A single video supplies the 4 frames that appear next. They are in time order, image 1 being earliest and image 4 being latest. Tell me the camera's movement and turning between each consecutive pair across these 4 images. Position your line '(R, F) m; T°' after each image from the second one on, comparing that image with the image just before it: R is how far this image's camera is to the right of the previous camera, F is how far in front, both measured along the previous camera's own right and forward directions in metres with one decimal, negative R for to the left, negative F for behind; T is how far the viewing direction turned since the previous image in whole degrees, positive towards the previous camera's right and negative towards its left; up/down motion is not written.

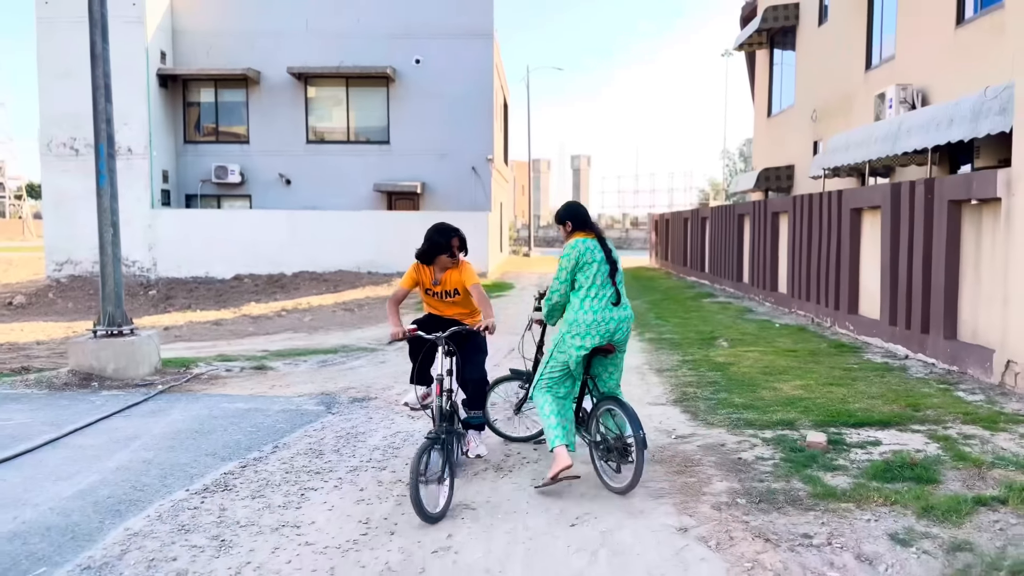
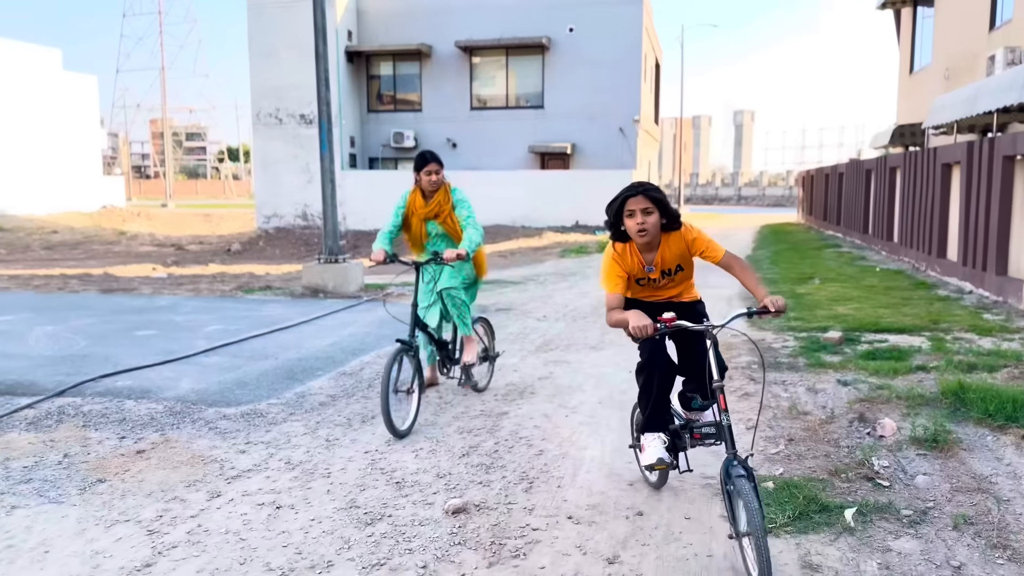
(+0.6, -2.3) m; -11°
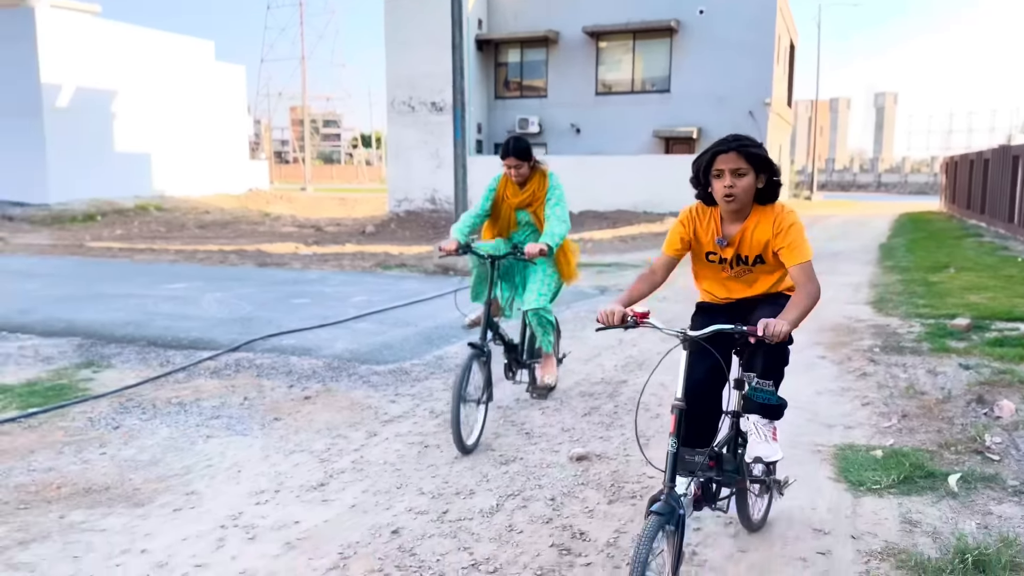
(0.0, -0.4) m; -8°
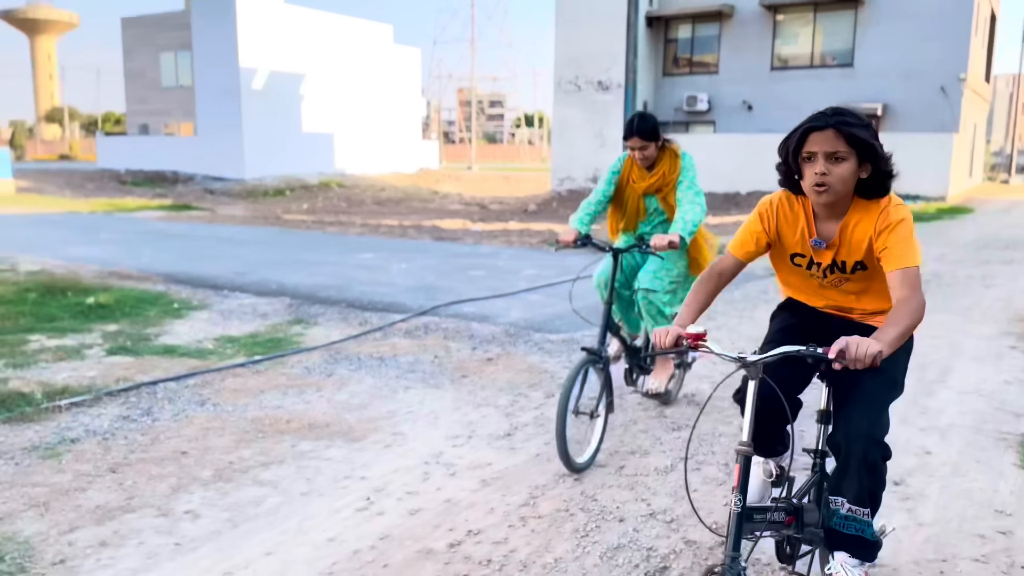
(-0.1, -0.3) m; -11°
